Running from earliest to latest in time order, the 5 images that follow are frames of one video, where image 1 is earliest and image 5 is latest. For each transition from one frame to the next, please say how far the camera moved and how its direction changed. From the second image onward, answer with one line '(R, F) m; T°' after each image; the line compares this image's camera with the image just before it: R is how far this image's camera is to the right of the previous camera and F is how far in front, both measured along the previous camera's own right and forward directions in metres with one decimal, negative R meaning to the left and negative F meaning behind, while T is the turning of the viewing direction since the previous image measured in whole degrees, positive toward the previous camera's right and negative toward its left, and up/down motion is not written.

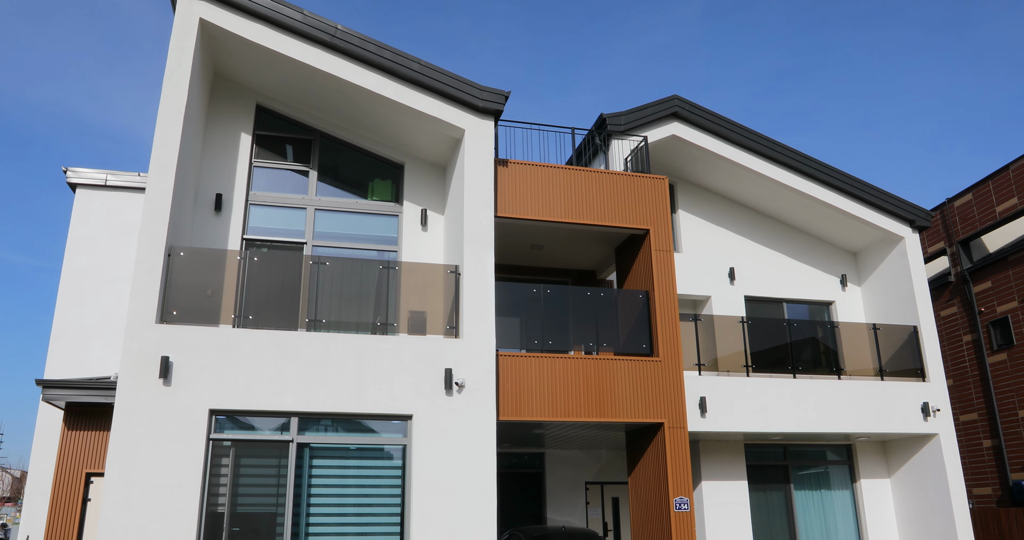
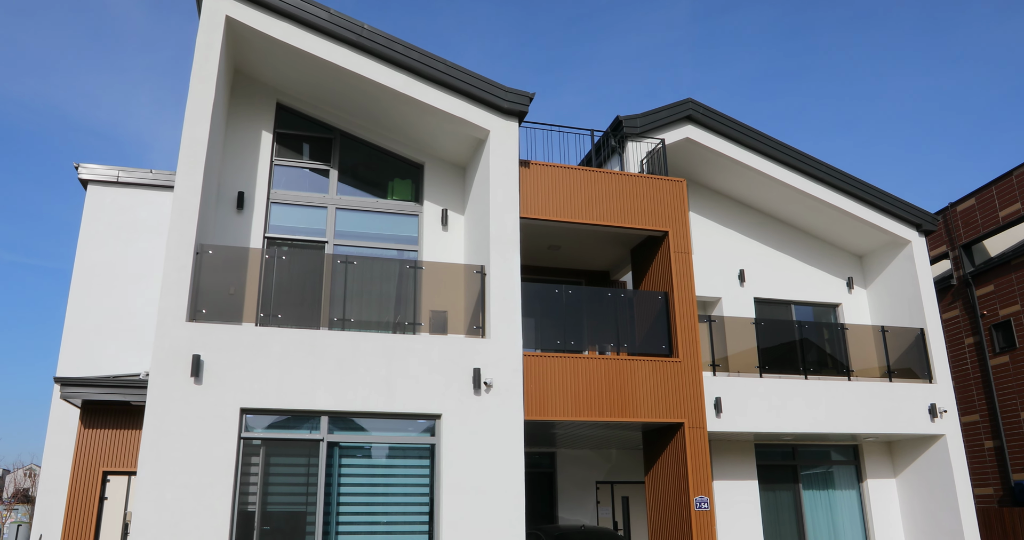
(-0.5, -0.1) m; +1°
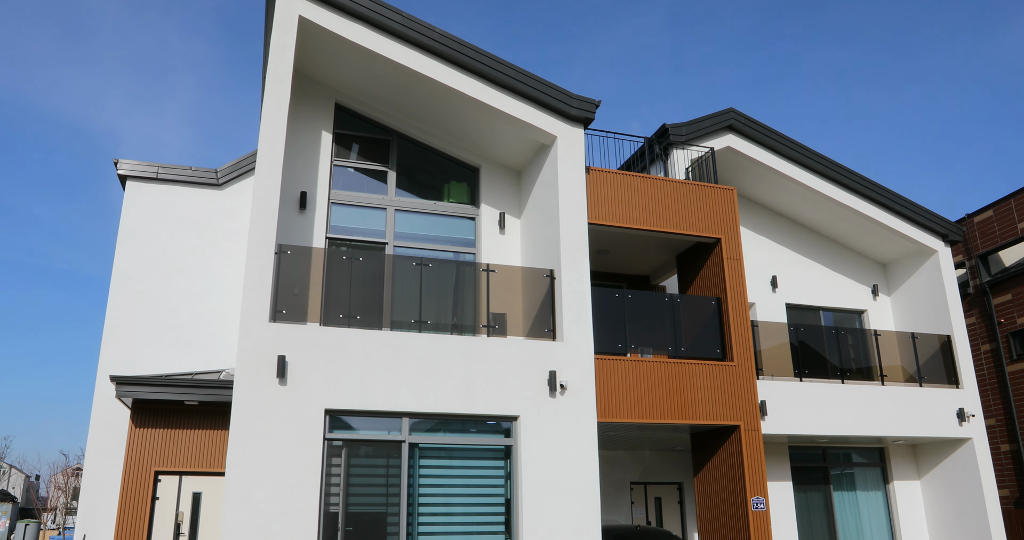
(-1.3, -0.1) m; +2°
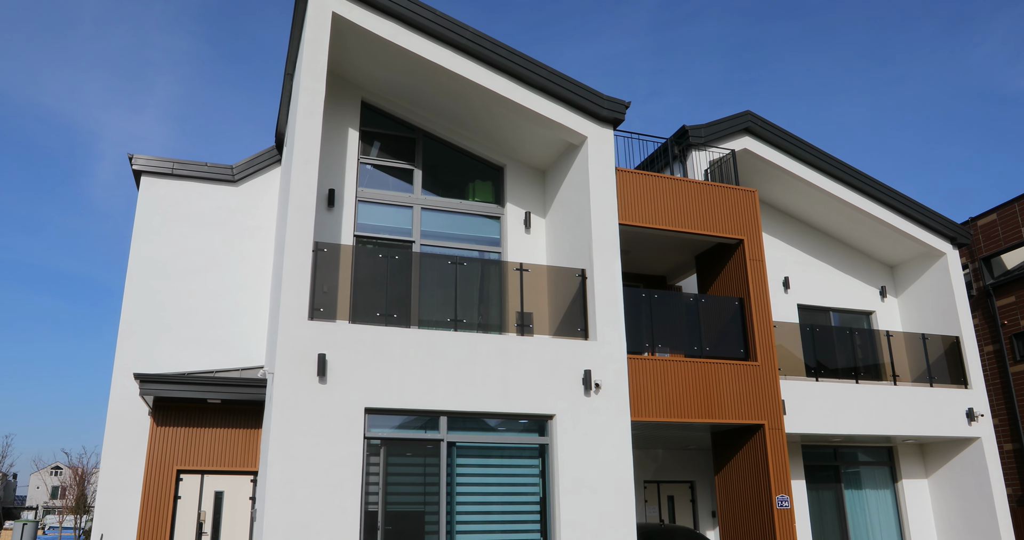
(-0.7, 0.0) m; +1°
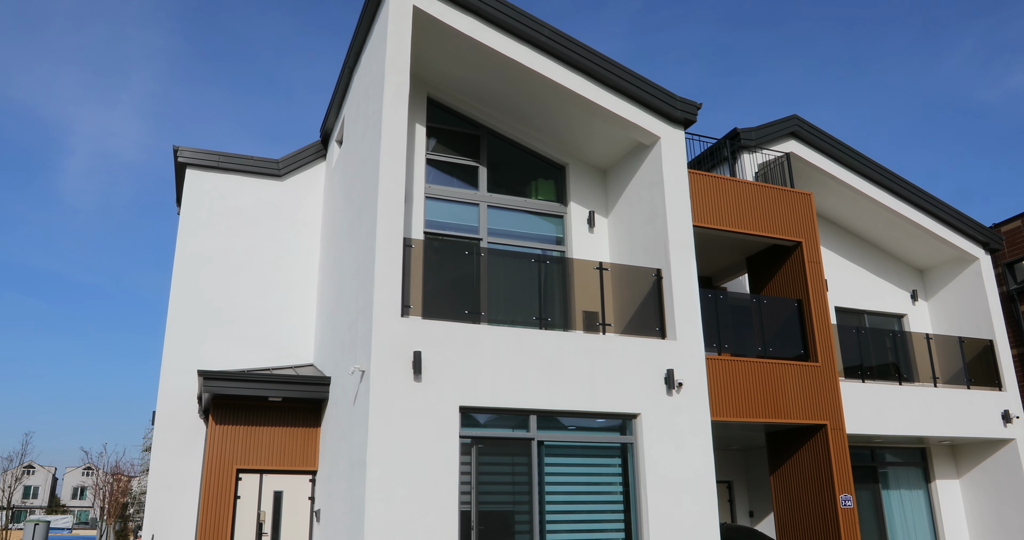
(-1.3, +0.1) m; +2°
